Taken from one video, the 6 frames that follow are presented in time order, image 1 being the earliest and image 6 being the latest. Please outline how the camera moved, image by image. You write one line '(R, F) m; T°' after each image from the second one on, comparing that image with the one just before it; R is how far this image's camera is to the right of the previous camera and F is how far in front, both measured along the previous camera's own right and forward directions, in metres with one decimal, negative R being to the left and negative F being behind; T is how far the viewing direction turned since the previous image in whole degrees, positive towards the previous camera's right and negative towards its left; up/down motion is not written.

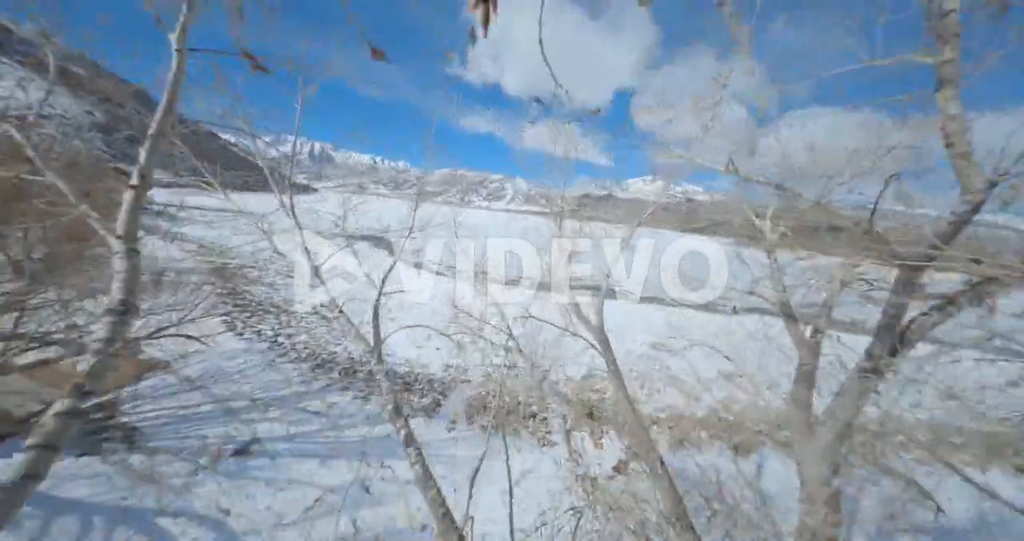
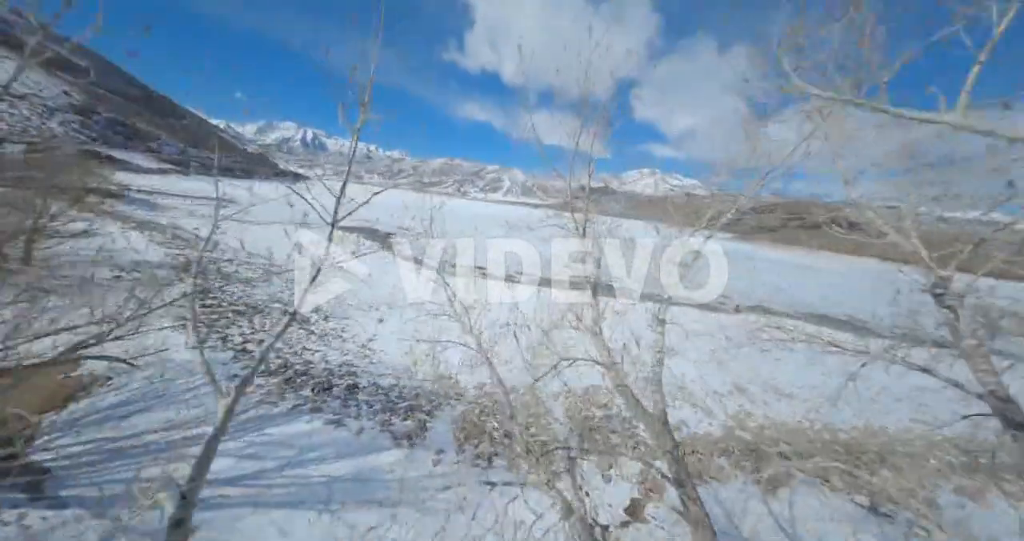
(0.0, +0.8) m; +1°
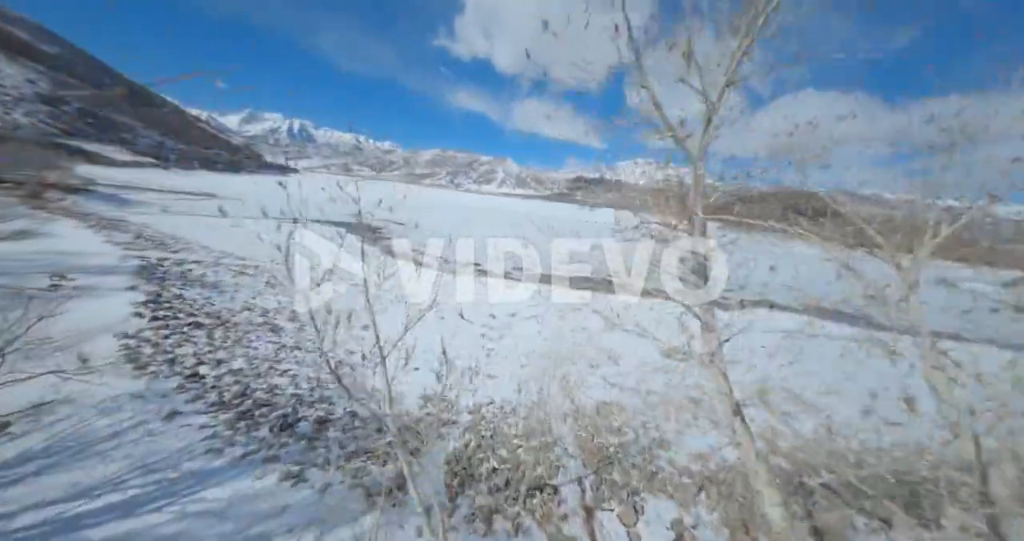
(-0.1, +1.1) m; +1°
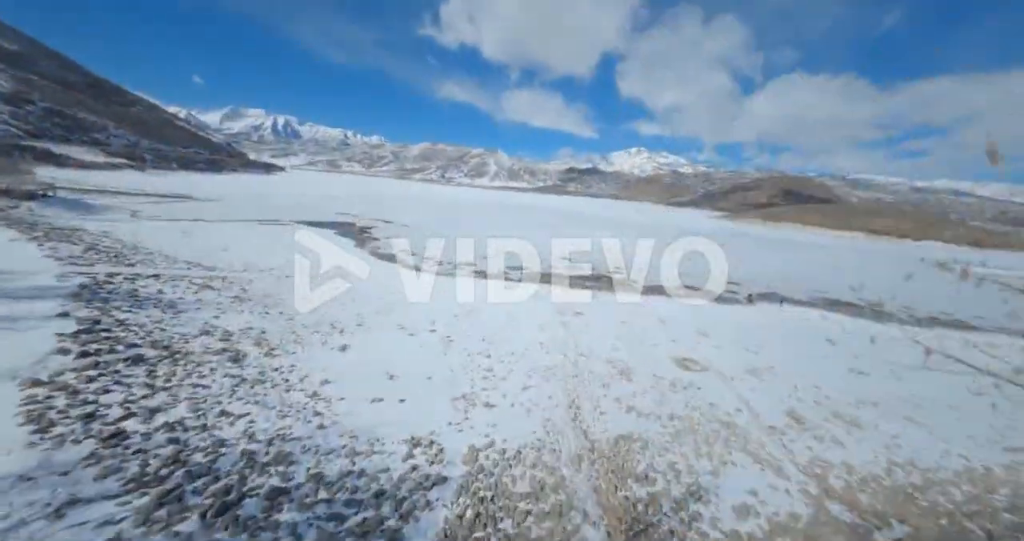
(-0.1, +1.2) m; +1°
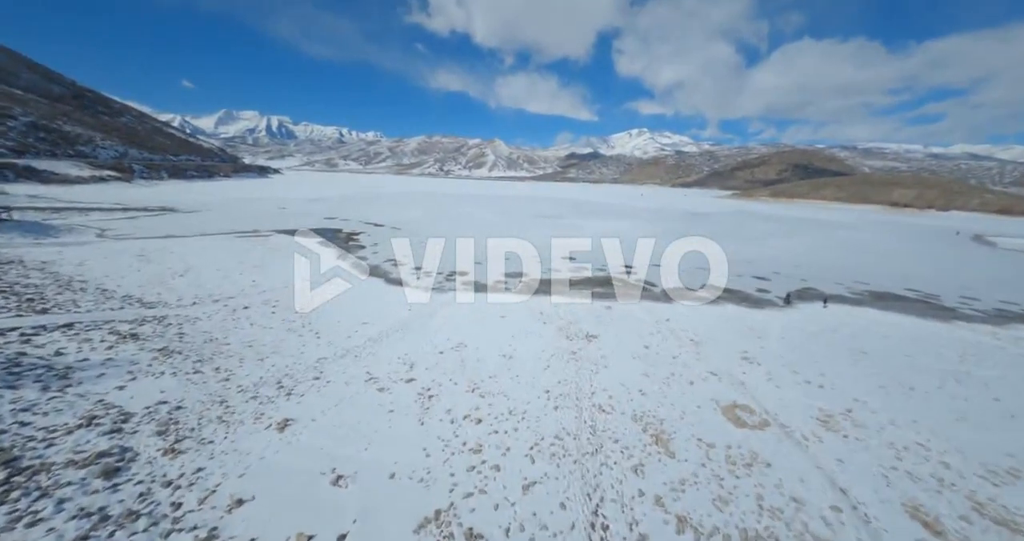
(+0.4, +2.5) m; -1°
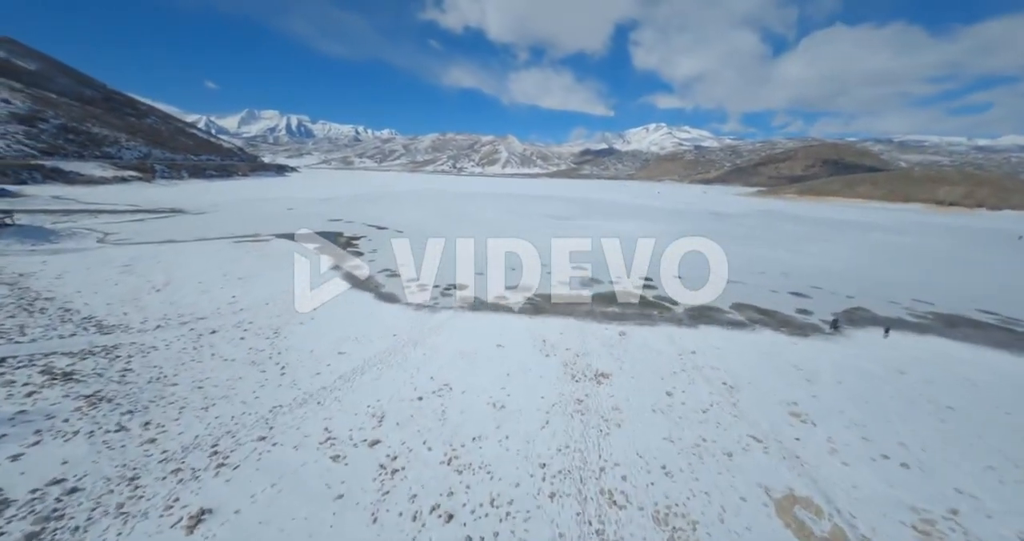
(+0.6, +1.9) m; -2°
